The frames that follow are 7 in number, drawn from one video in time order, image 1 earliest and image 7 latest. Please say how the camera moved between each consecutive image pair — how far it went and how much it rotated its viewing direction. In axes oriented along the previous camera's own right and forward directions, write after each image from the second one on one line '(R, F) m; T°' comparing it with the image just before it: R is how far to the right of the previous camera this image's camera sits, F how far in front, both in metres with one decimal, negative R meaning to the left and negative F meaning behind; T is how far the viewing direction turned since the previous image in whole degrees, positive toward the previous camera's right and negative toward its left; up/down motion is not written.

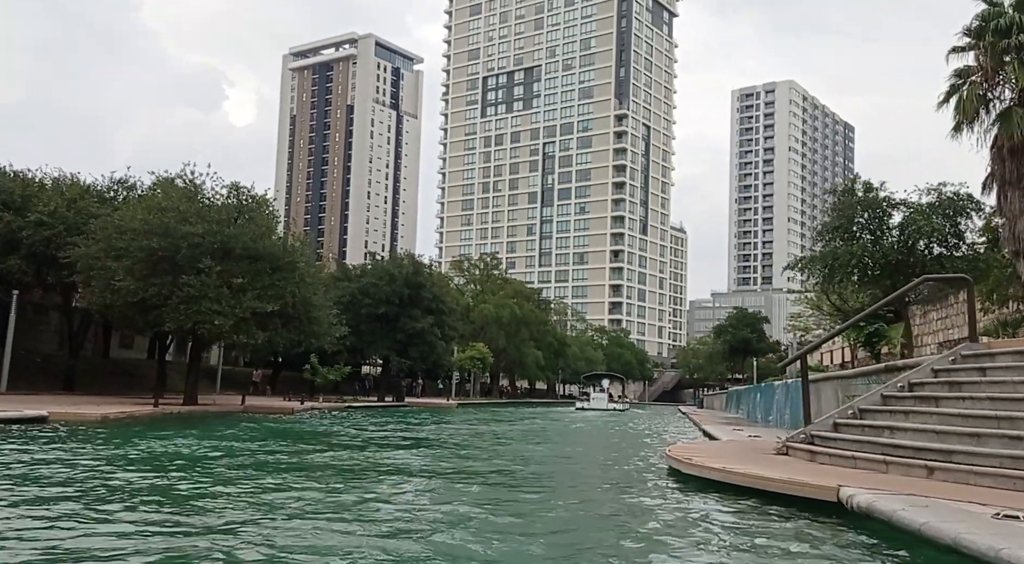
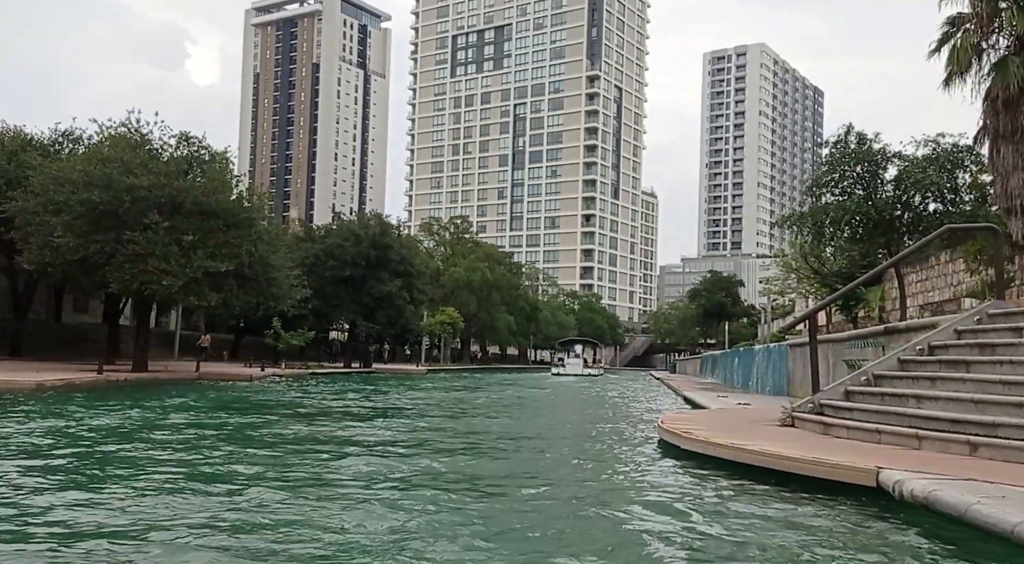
(0.0, +1.4) m; +2°
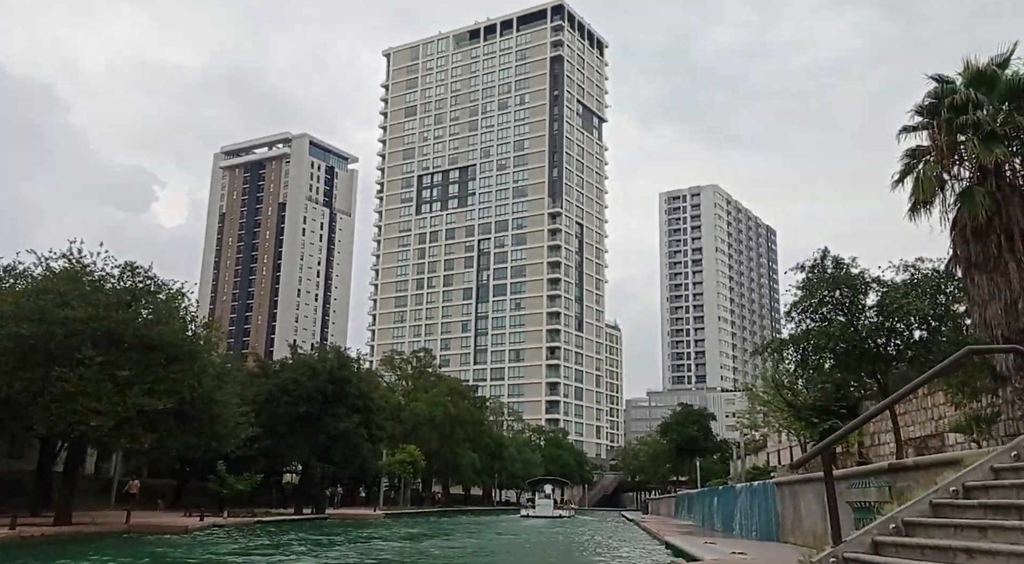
(0.0, +1.5) m; +2°
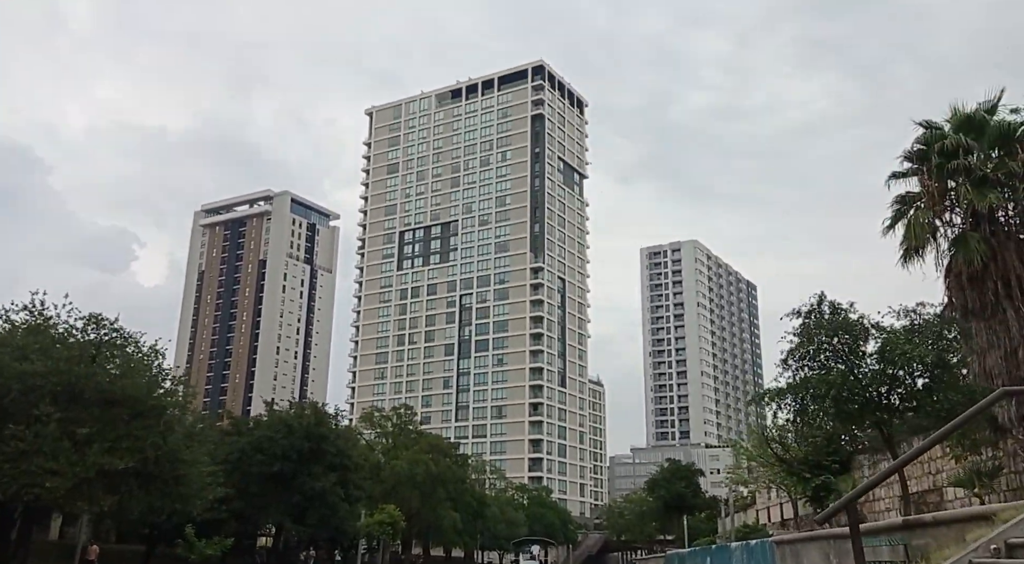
(0.0, +0.9) m; +1°
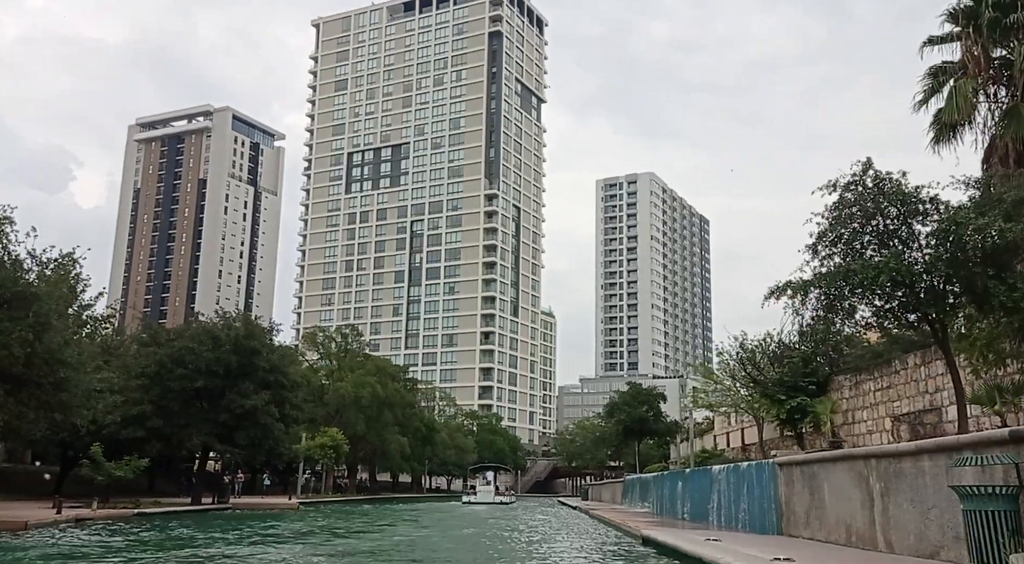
(-0.2, +3.9) m; +3°
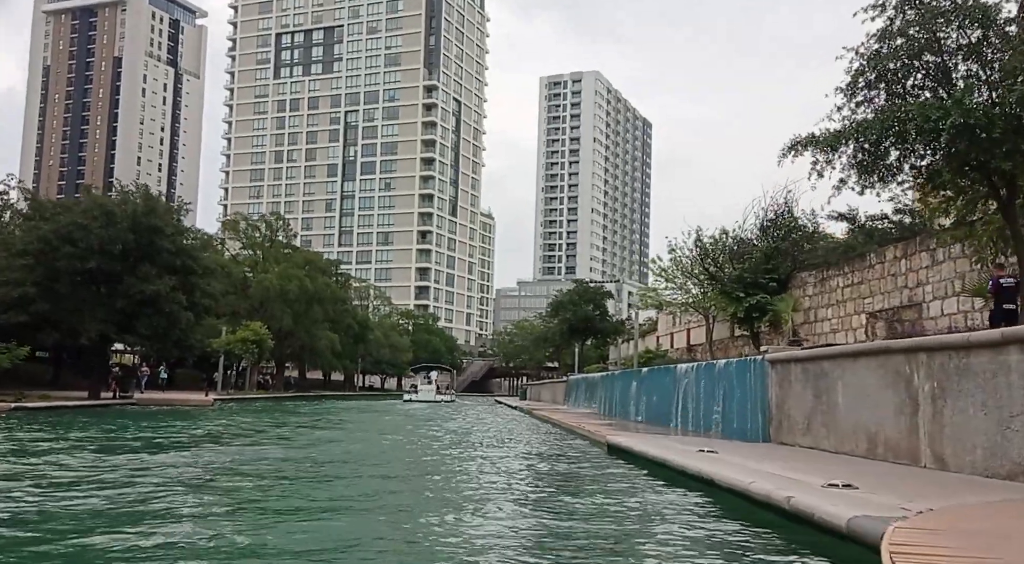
(-0.1, +3.4) m; +4°
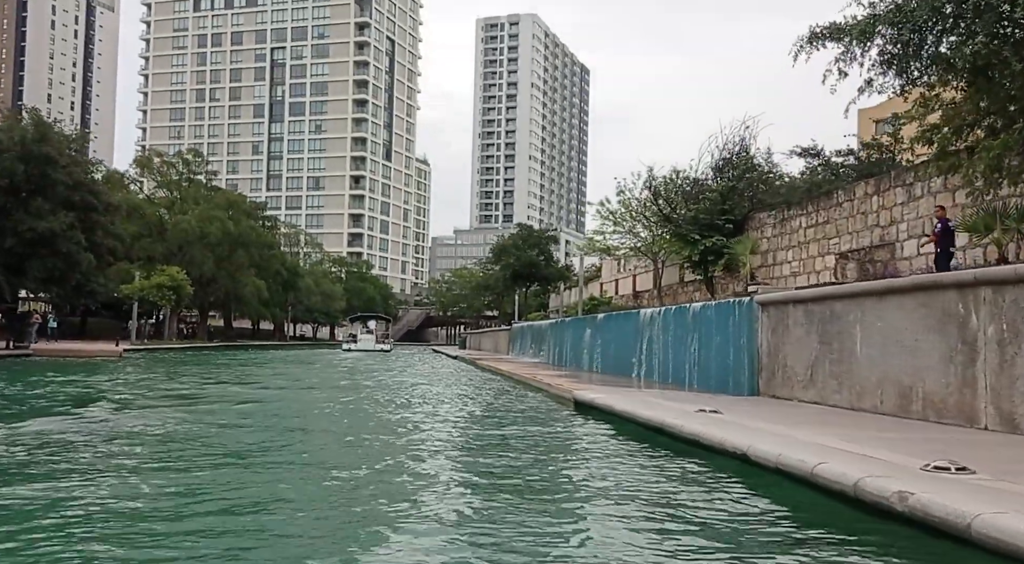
(-0.2, +2.5) m; +4°
